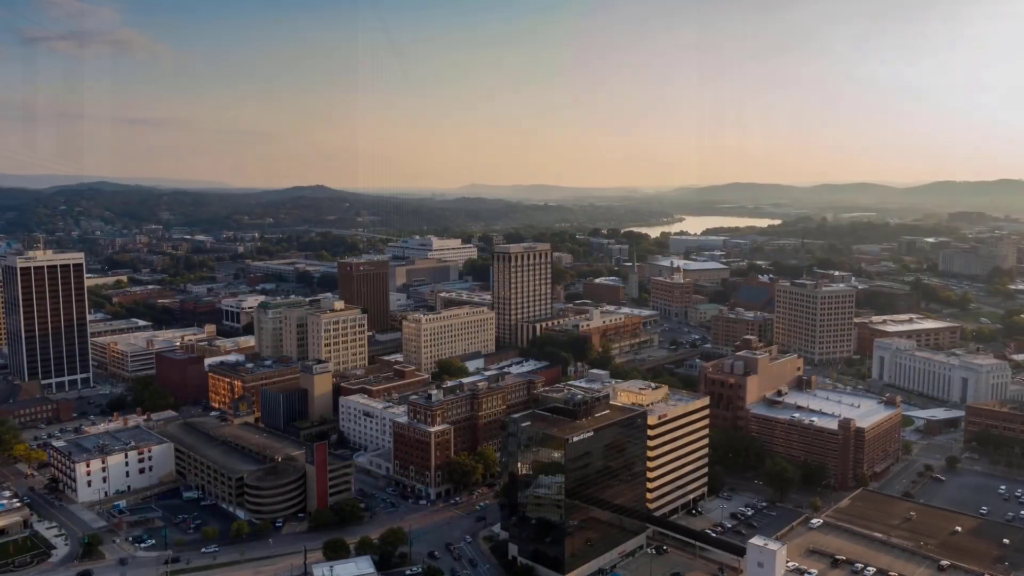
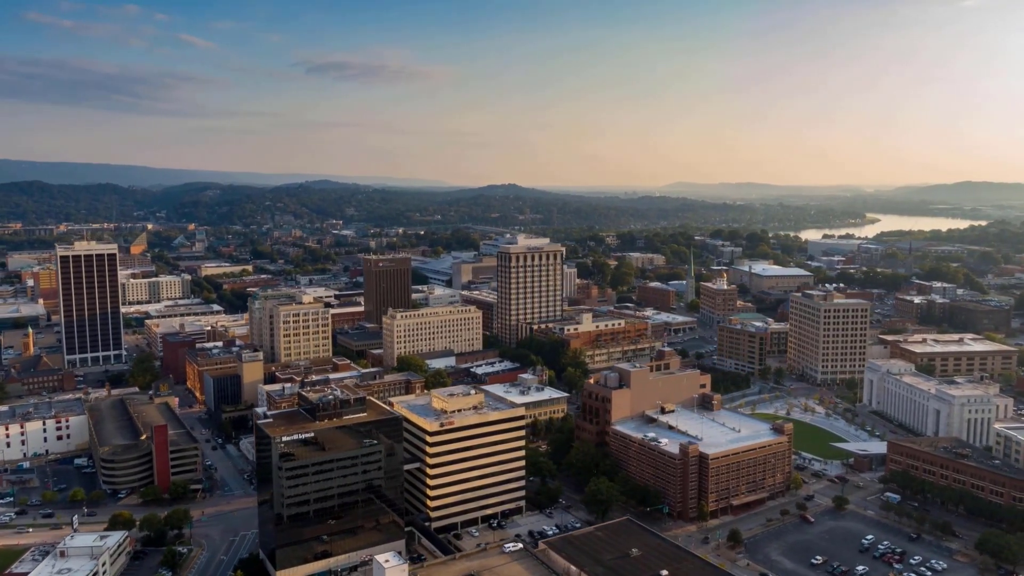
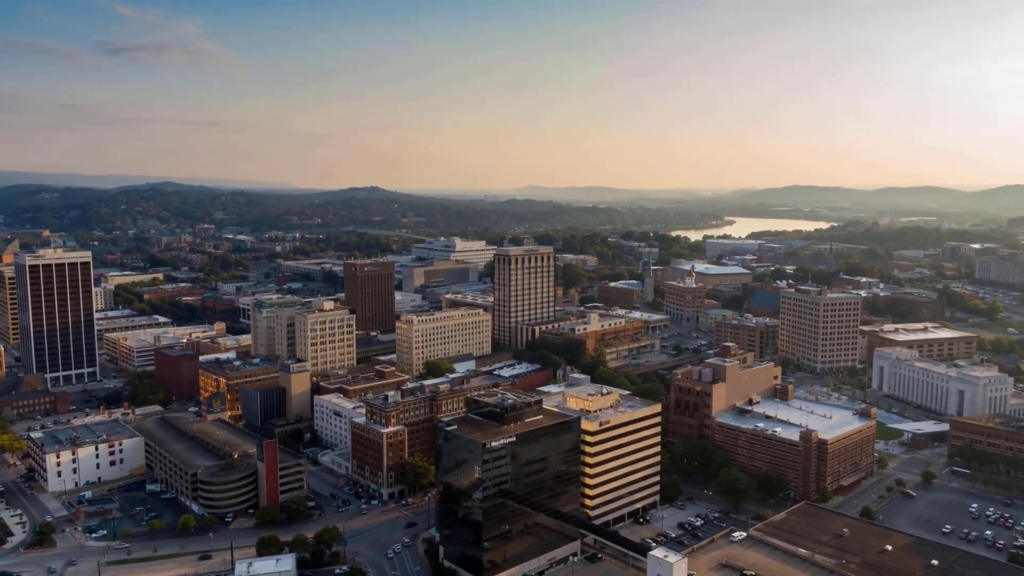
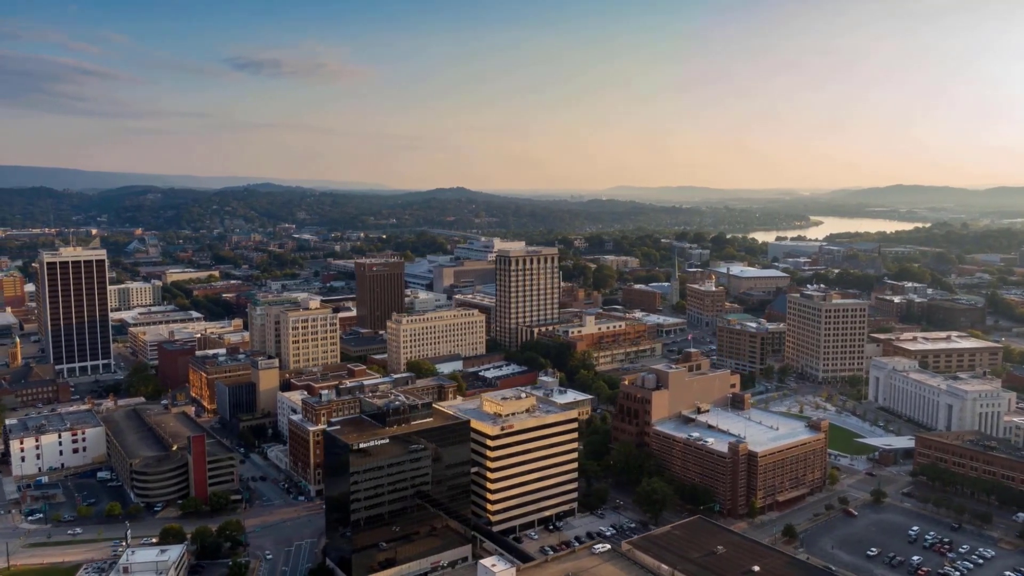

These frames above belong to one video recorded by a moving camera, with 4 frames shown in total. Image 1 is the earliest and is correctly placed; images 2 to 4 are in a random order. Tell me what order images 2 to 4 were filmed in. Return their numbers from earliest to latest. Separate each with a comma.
3, 4, 2
